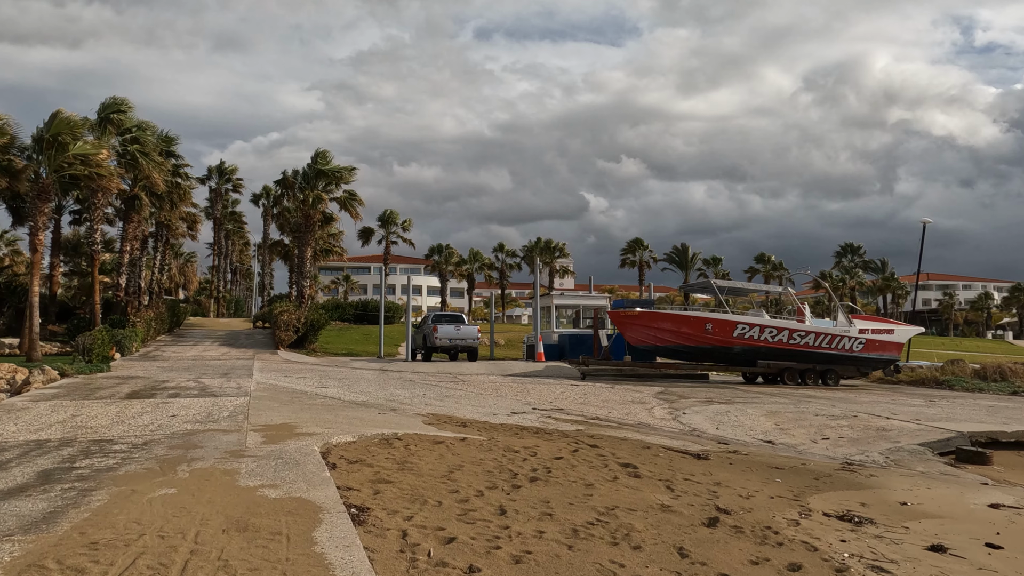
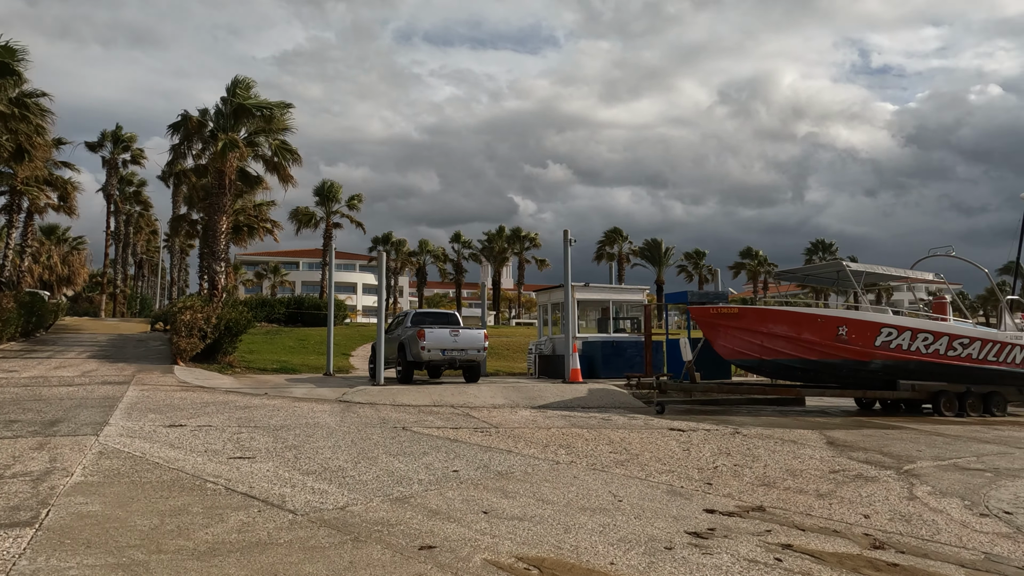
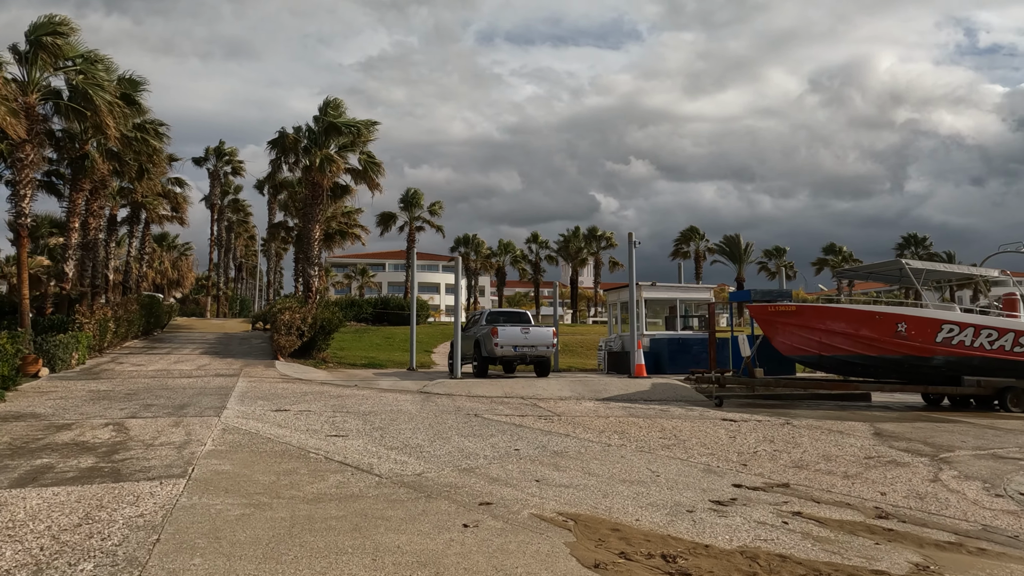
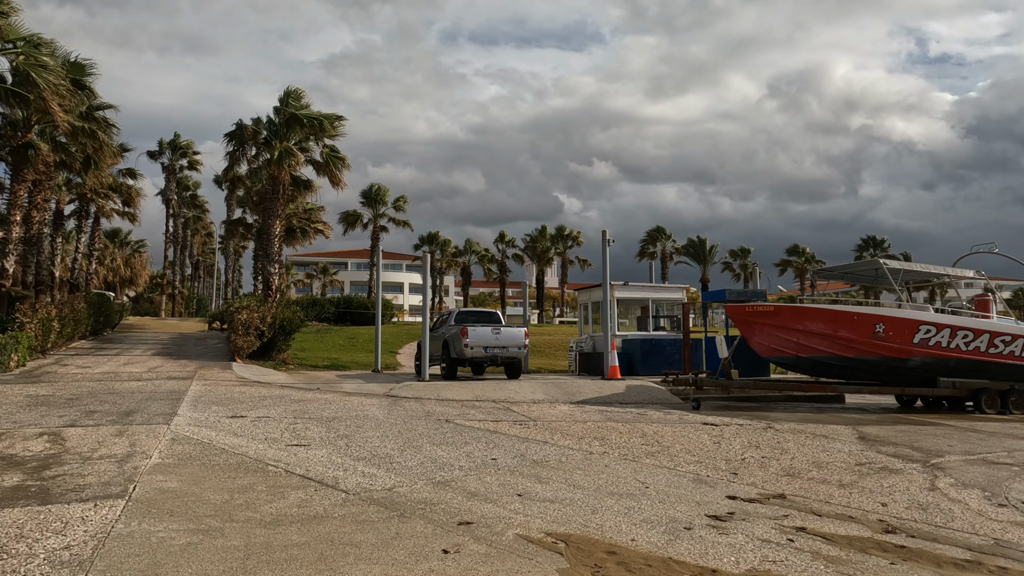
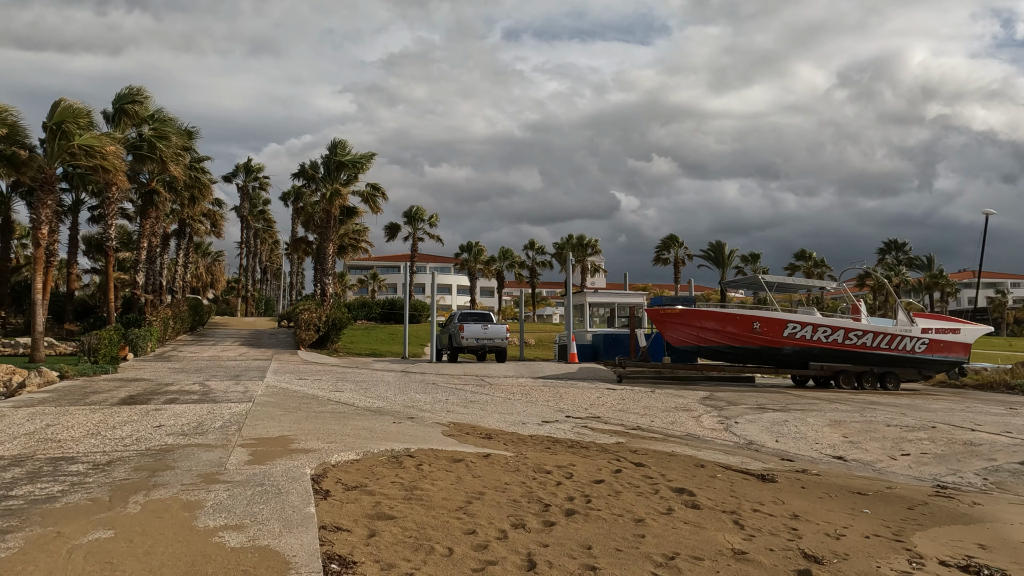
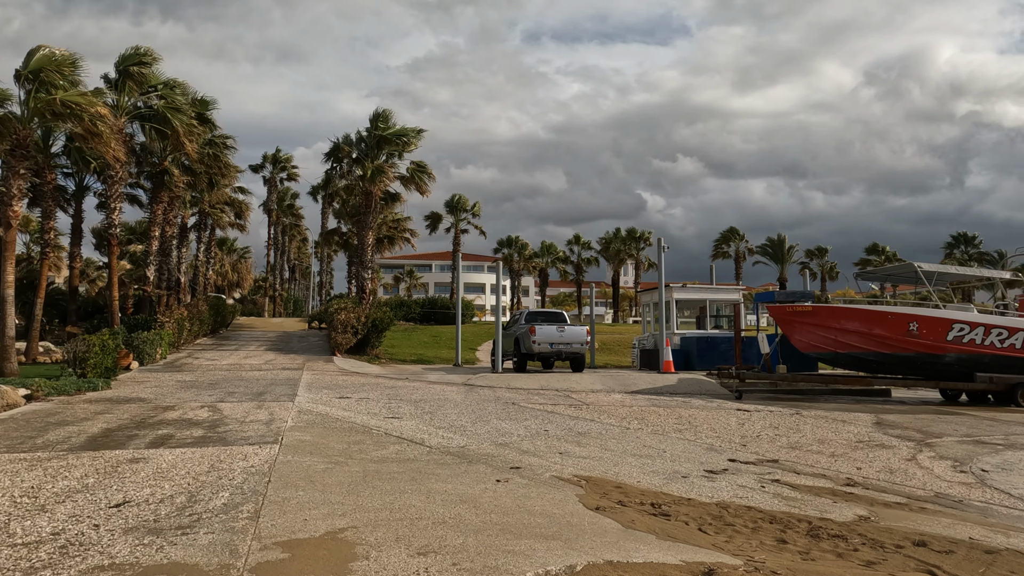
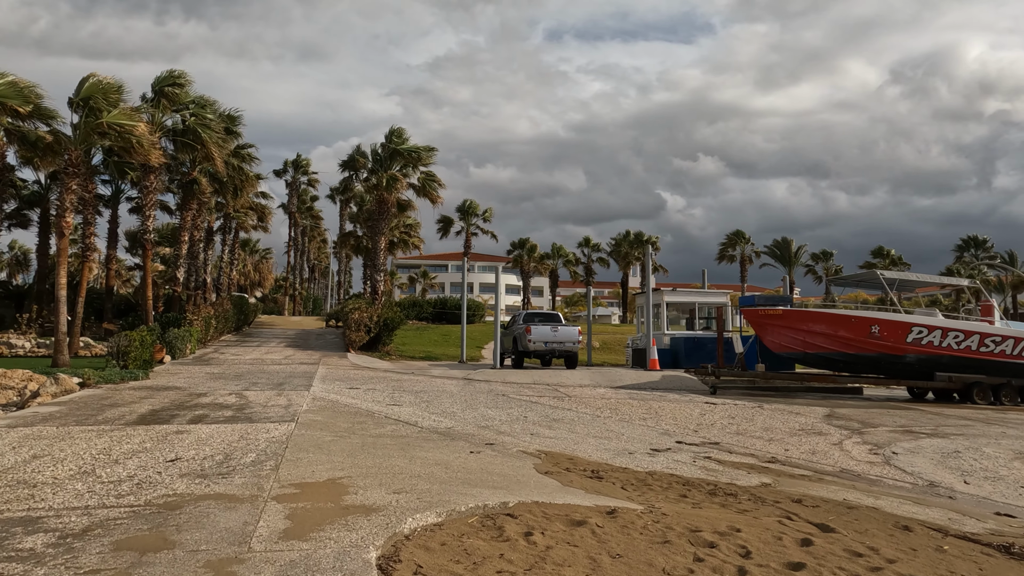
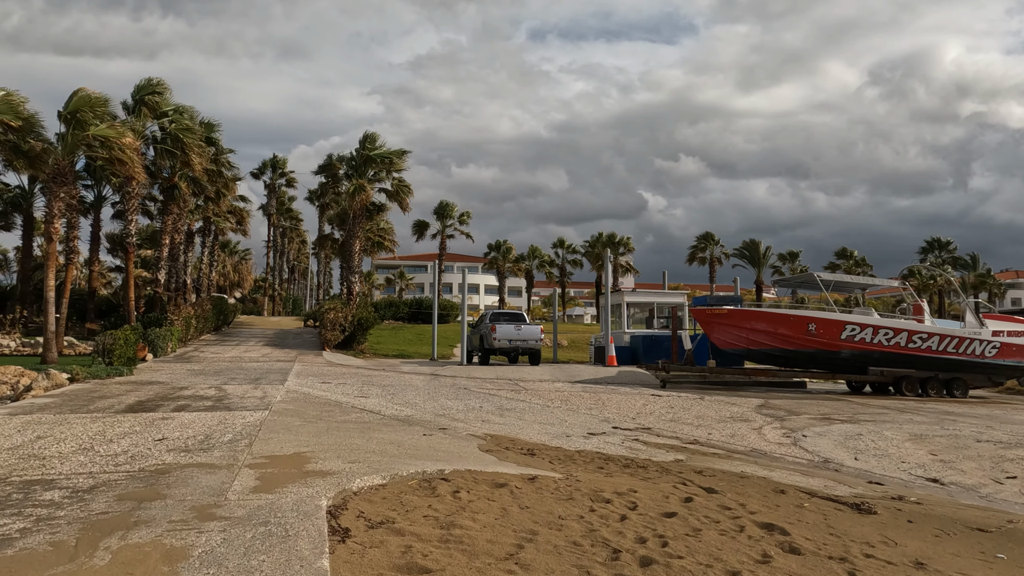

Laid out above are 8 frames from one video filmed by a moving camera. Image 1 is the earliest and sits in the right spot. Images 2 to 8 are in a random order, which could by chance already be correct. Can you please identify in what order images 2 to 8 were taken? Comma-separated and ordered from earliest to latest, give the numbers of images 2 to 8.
5, 8, 7, 6, 3, 4, 2
